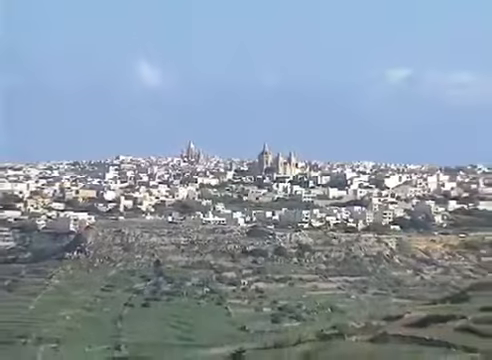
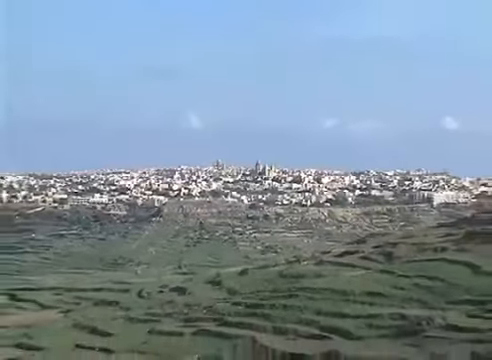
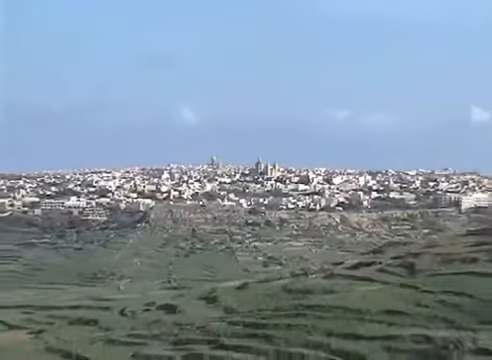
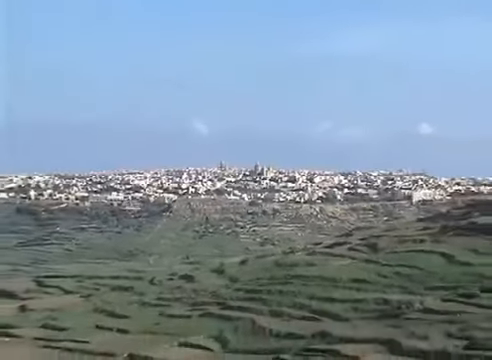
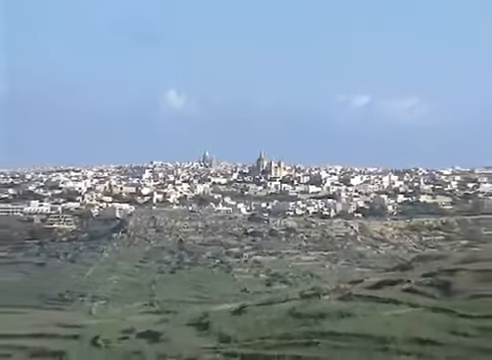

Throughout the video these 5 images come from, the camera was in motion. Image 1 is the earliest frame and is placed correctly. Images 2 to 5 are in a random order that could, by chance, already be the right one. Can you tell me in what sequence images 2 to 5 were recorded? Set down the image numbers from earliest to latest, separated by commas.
5, 3, 2, 4
